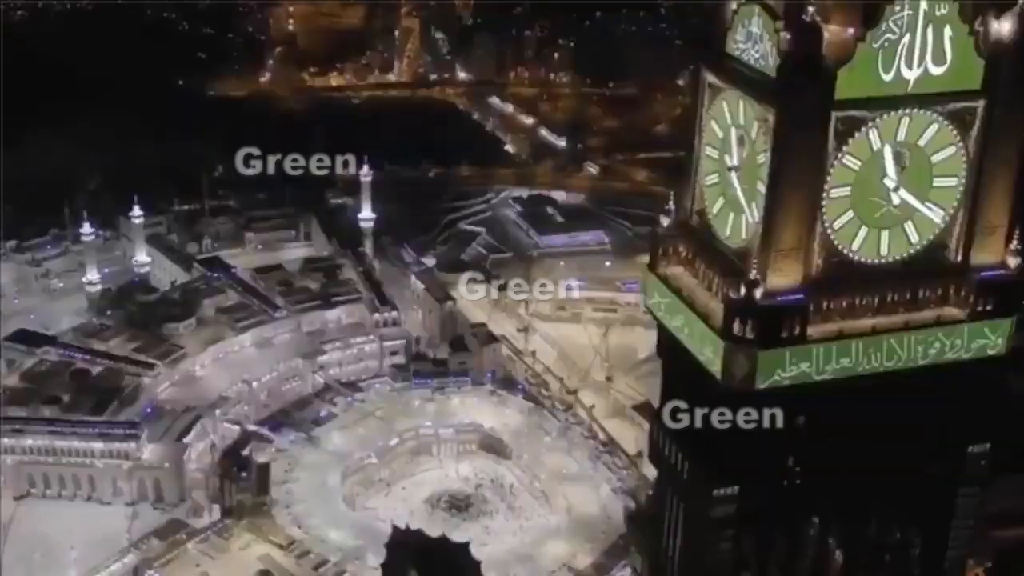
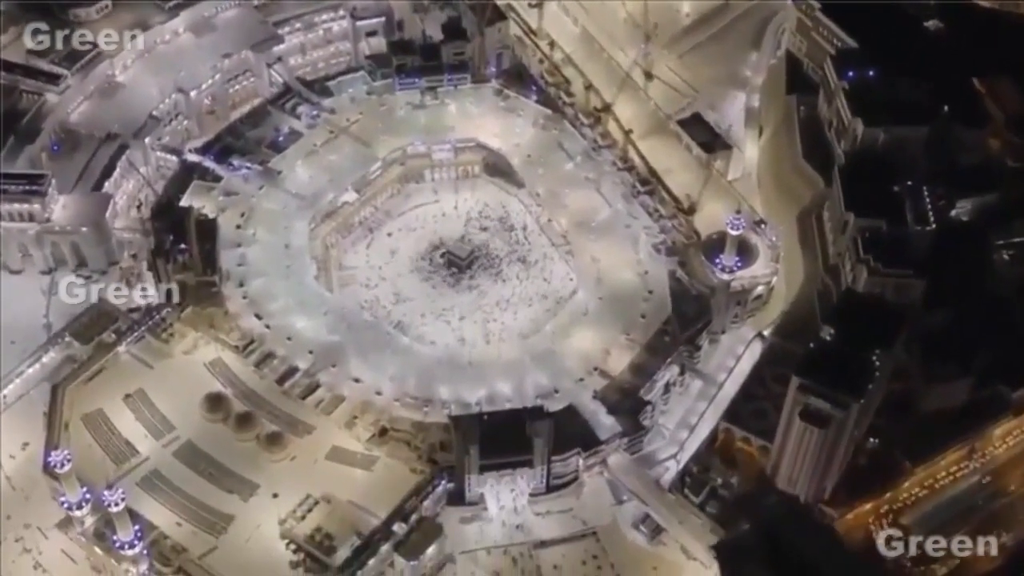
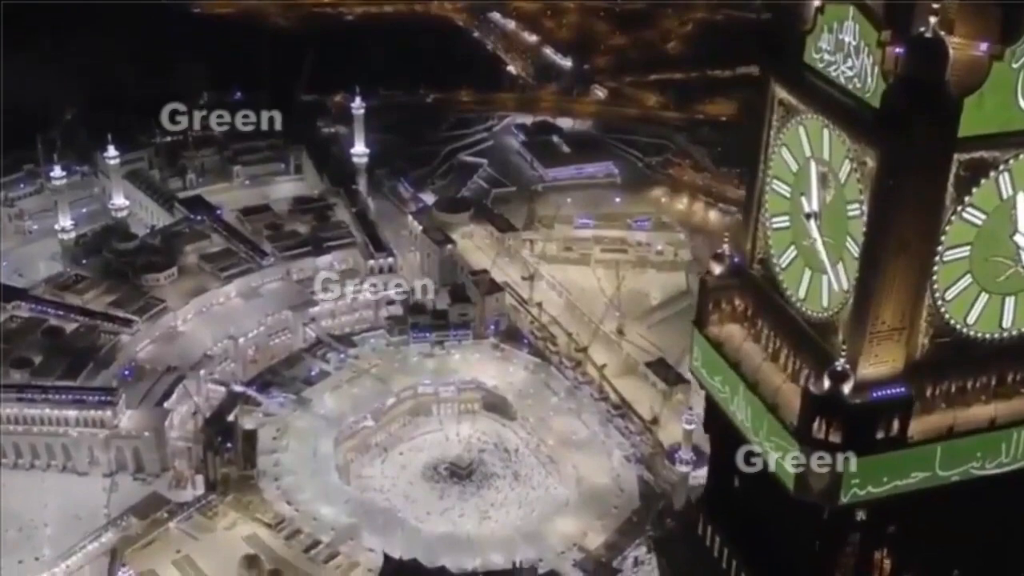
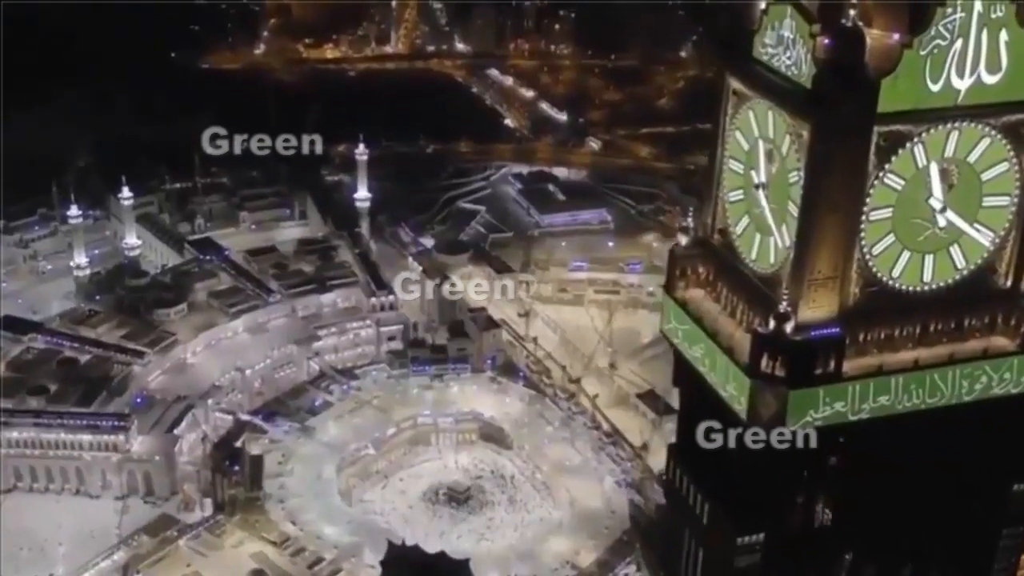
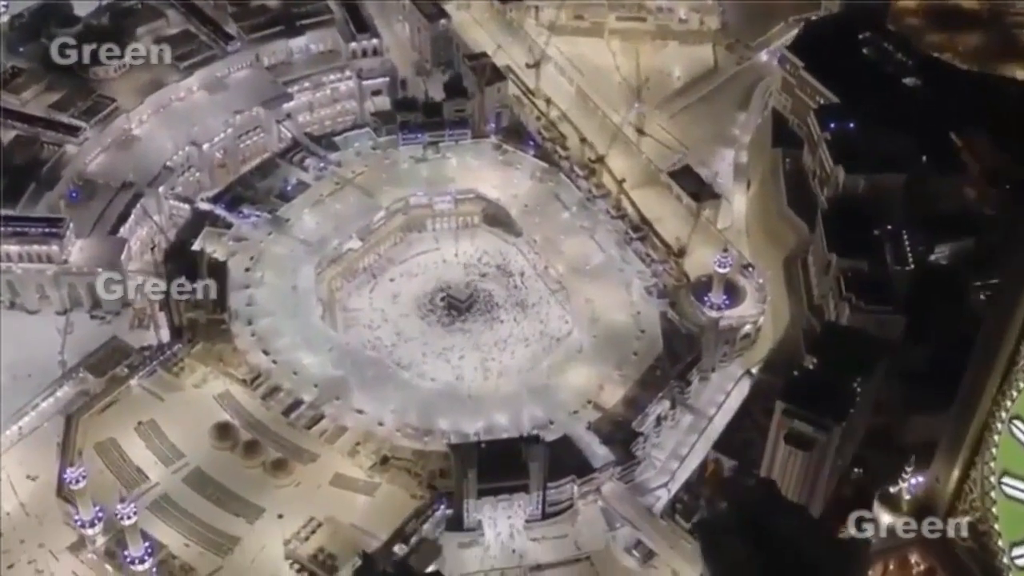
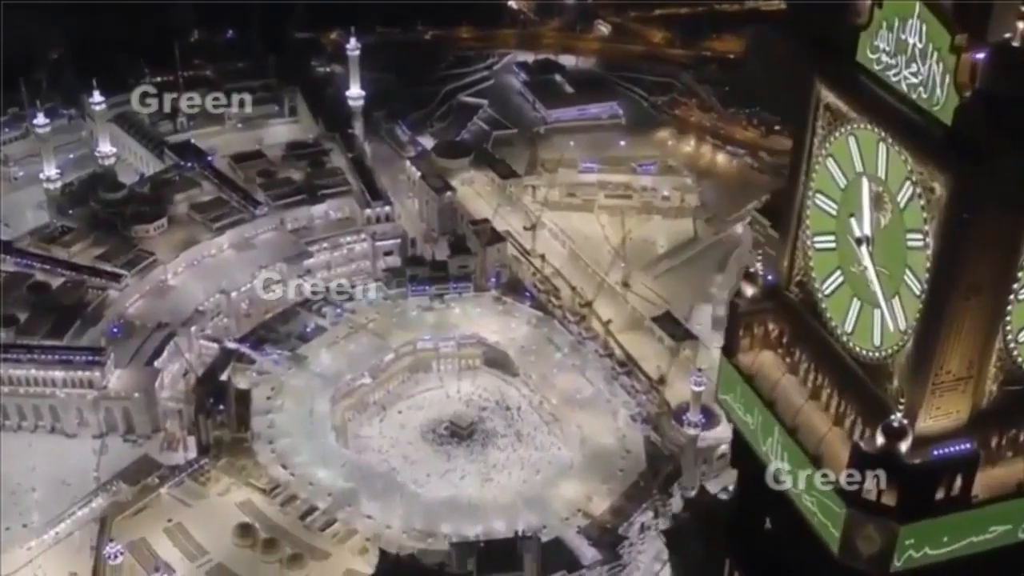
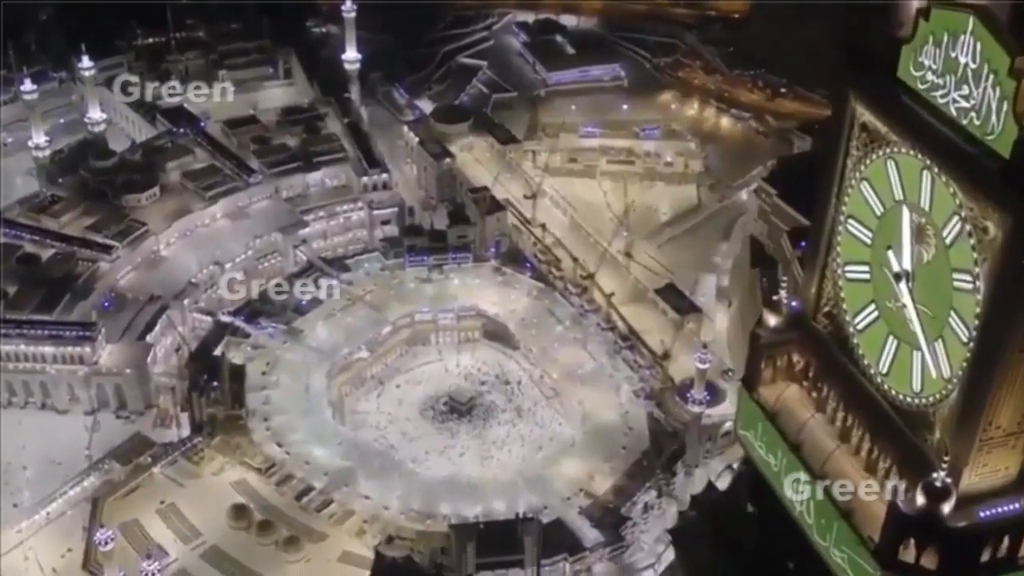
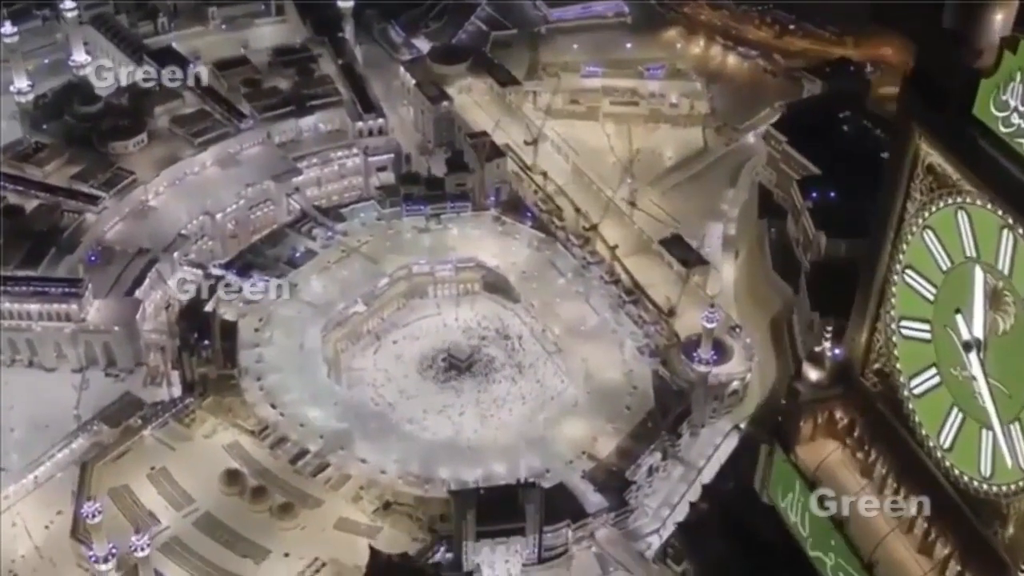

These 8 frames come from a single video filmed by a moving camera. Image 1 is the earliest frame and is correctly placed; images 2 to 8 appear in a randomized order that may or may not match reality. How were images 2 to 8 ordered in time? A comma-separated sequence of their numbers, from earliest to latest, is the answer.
4, 3, 6, 7, 8, 5, 2
